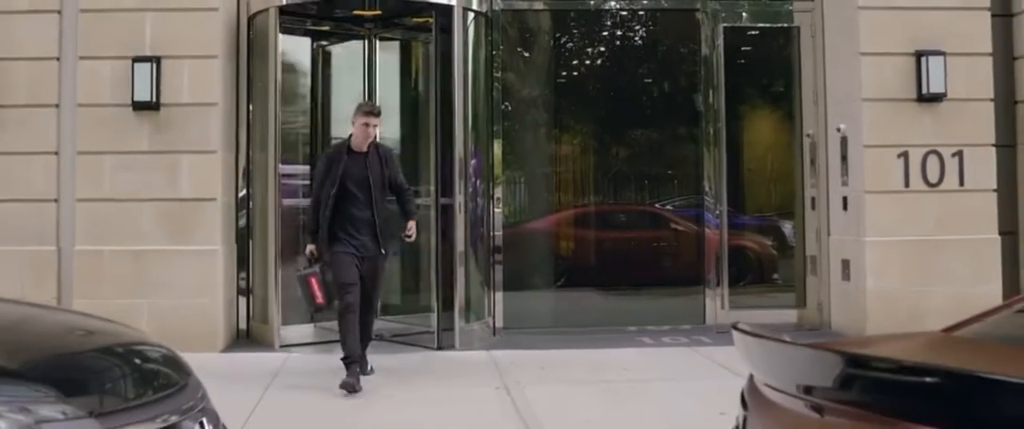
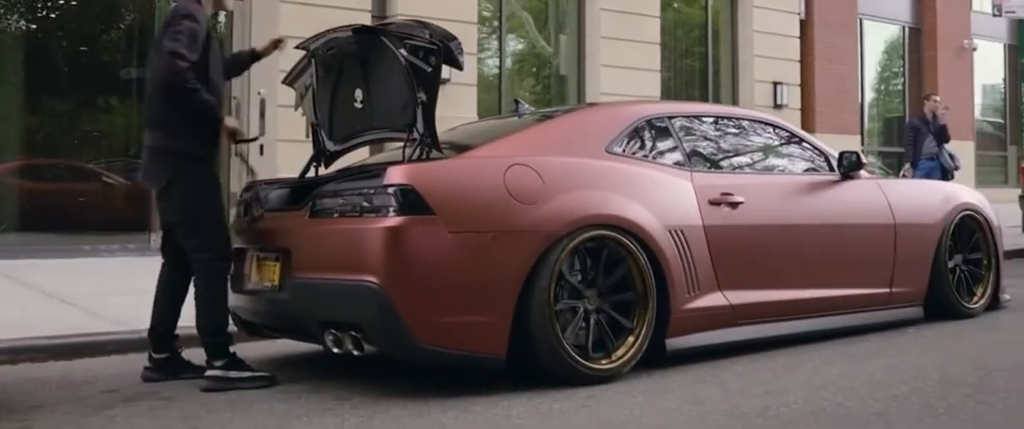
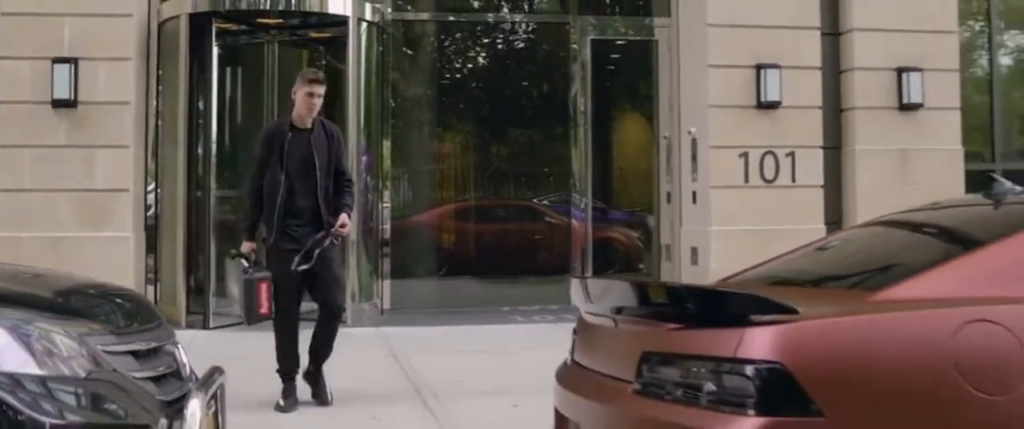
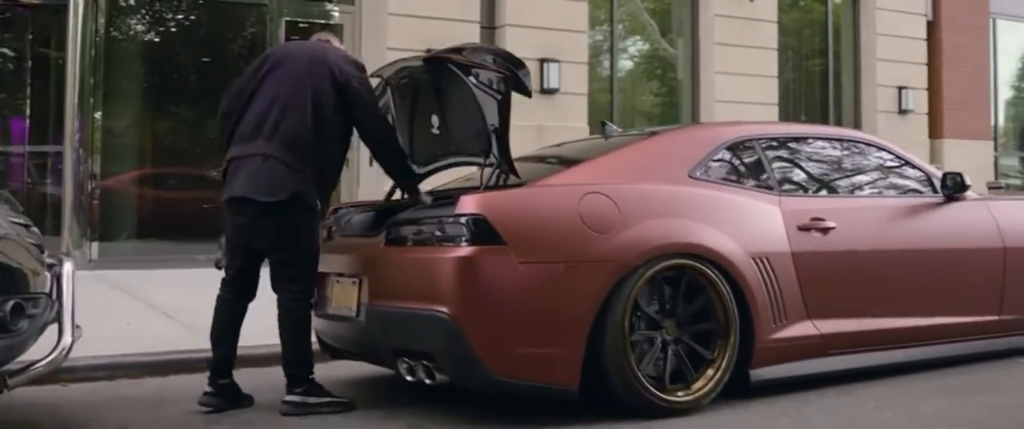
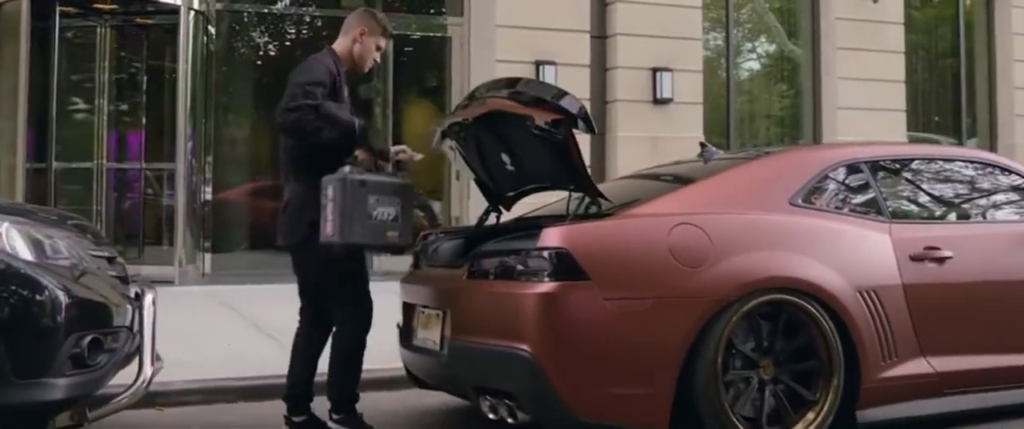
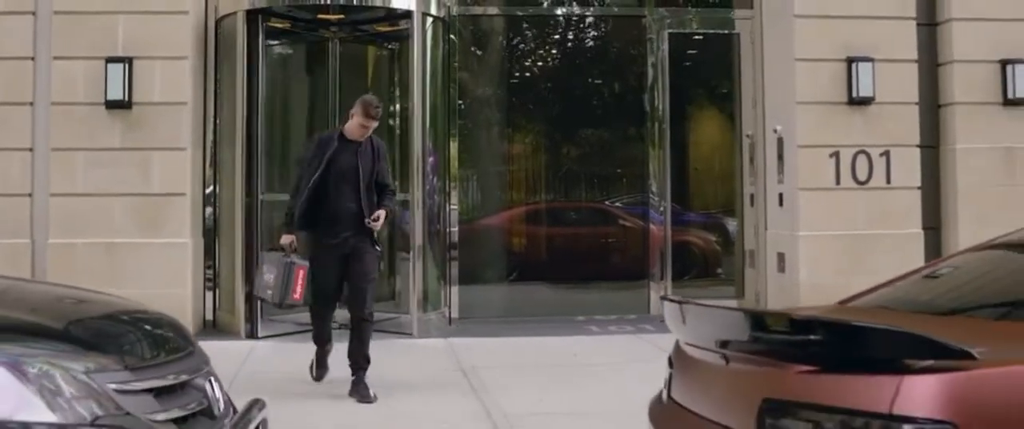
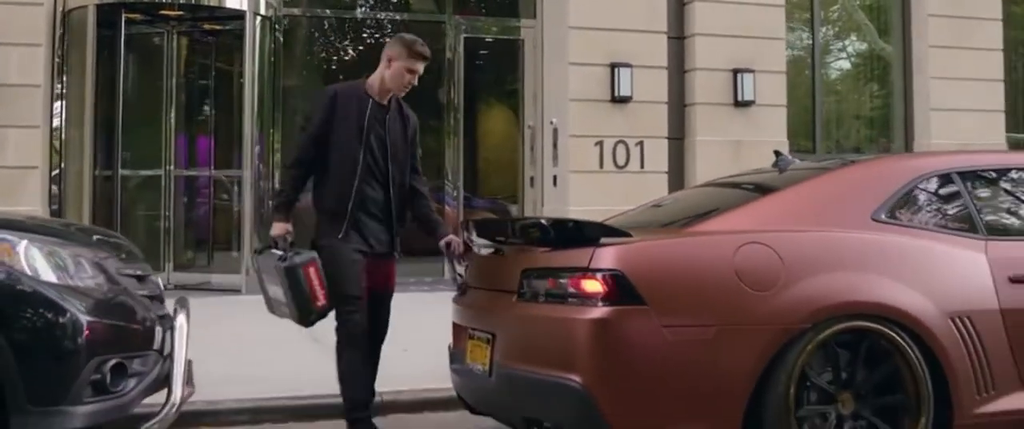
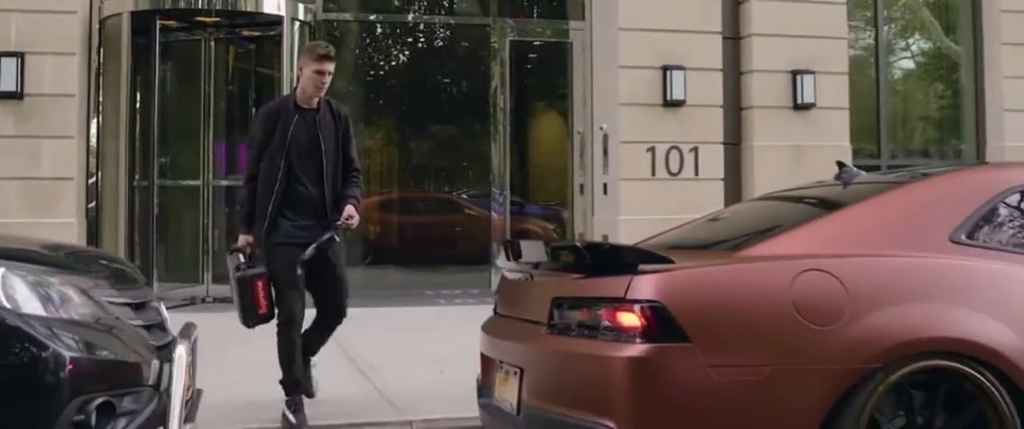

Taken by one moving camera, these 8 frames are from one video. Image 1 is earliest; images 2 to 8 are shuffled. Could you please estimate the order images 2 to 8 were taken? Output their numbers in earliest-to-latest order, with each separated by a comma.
6, 3, 8, 7, 5, 4, 2
